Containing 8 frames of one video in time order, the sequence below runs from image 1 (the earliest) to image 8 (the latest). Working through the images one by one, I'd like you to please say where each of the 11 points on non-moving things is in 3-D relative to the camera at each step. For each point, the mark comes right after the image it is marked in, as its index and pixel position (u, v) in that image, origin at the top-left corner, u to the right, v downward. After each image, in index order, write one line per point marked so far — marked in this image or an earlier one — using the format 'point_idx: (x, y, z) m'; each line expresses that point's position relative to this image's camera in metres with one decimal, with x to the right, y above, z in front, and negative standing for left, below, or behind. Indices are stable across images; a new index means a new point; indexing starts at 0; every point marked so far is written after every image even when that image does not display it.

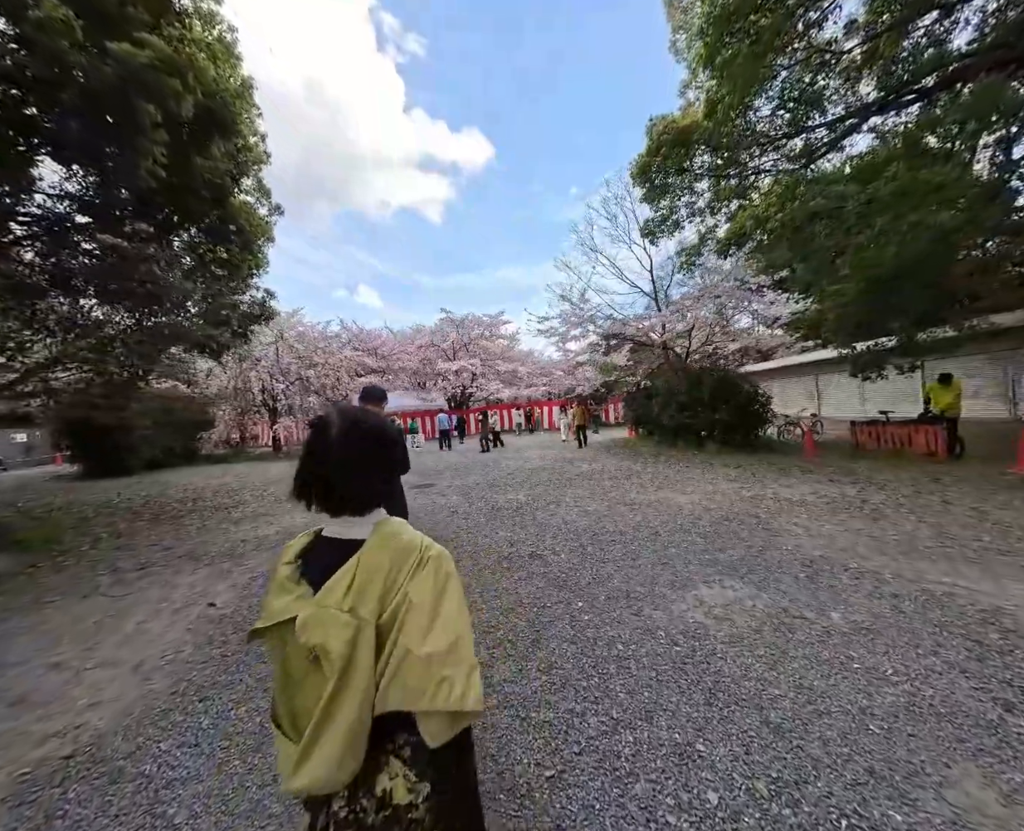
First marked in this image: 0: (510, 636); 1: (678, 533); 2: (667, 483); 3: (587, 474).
0: (0.0, -1.3, +2.4) m
1: (+1.7, -1.2, +4.0) m
2: (+2.4, -1.1, +6.2) m
3: (+1.4, -1.0, +7.2) m
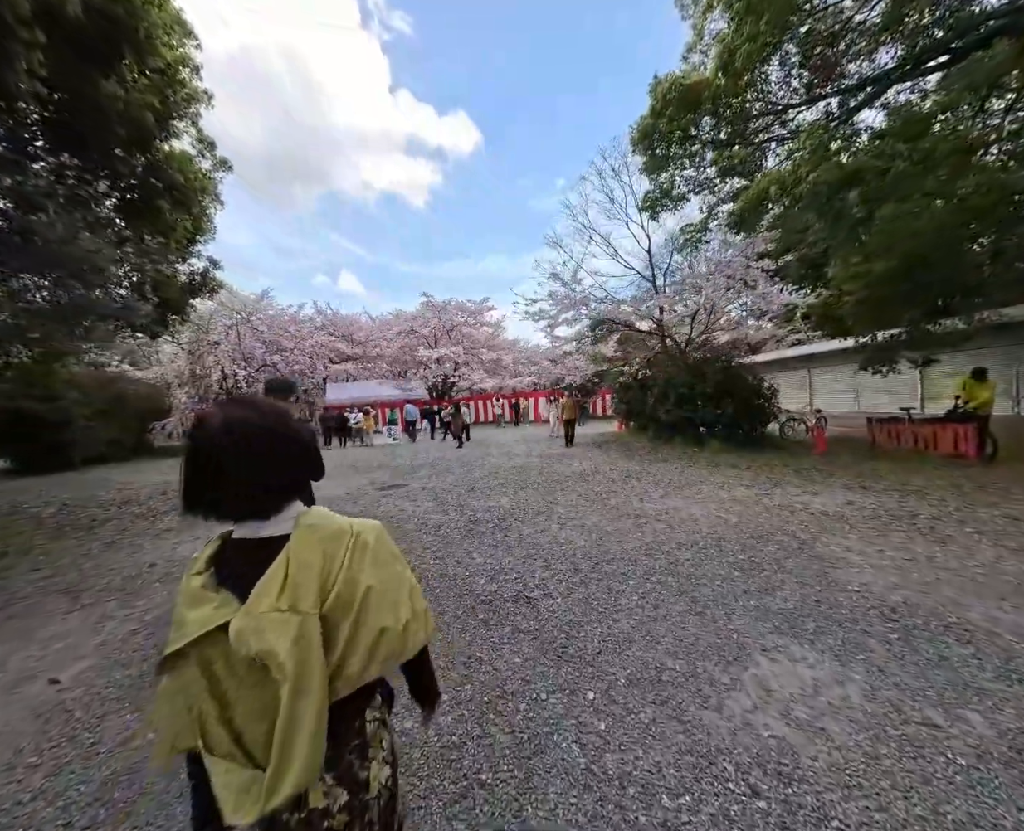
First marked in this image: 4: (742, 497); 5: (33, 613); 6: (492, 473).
0: (-0.1, -1.3, +1.5) m
1: (+1.5, -1.1, +3.1) m
2: (+2.2, -1.0, +5.3) m
3: (+1.2, -0.9, +6.4) m
4: (+2.8, -1.0, +4.8) m
5: (-3.8, -1.6, +3.1) m
6: (-0.3, -1.0, +7.0) m
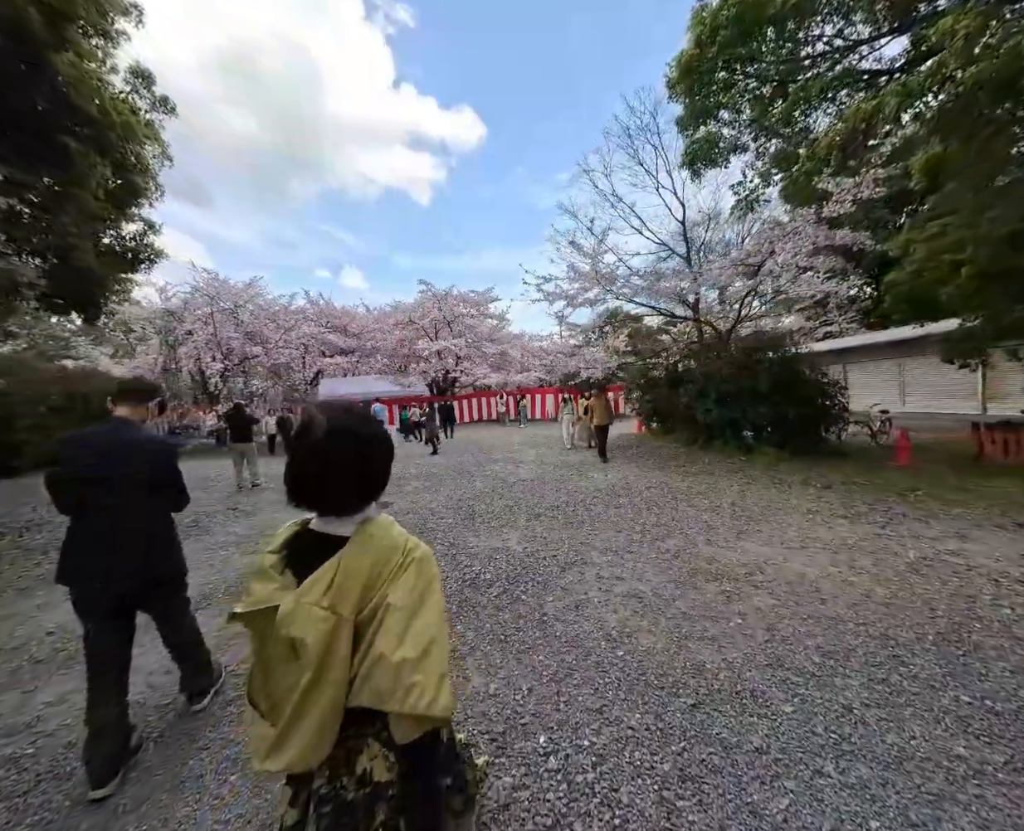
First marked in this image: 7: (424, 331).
0: (0.0, -1.4, +0.1) m
1: (+1.6, -1.2, +1.7) m
2: (+2.3, -1.0, +3.9) m
3: (+1.3, -1.0, +4.9) m
4: (+2.9, -1.1, +3.4) m
5: (-3.7, -1.6, +1.7) m
6: (-0.2, -1.0, +5.5) m
7: (-4.1, +4.0, +18.8) m
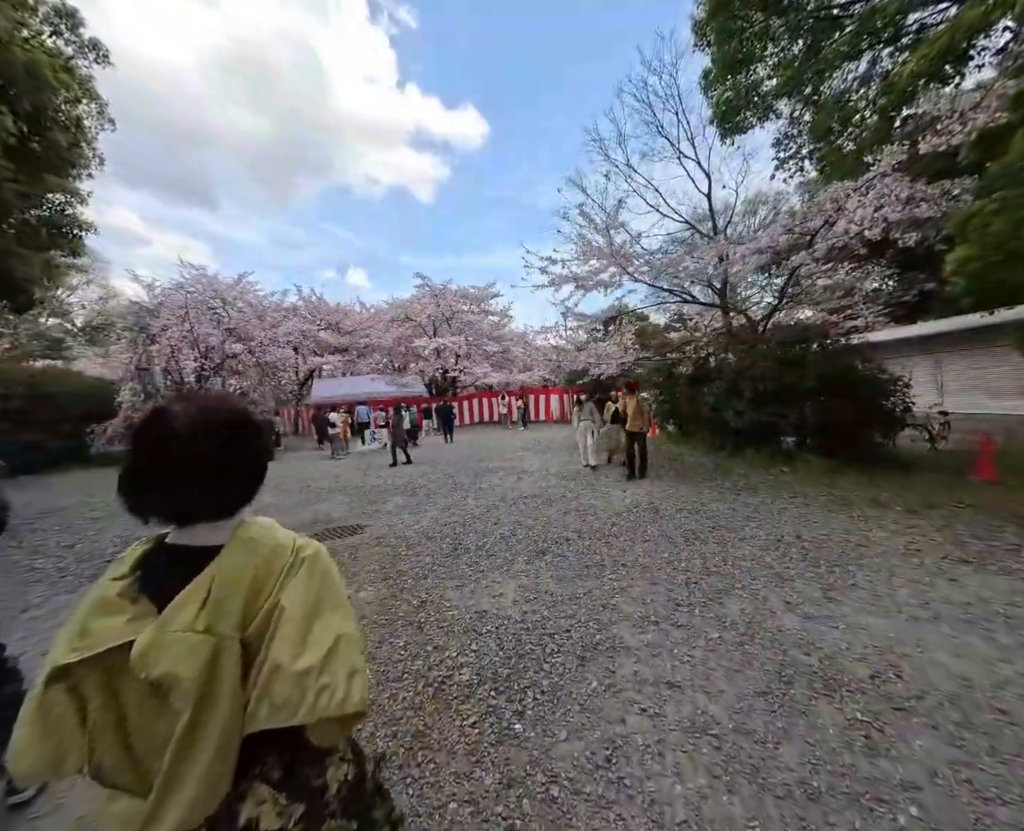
0: (-0.1, -1.5, -0.9) m
1: (+1.6, -1.3, +0.6) m
2: (+2.3, -1.1, +2.8) m
3: (+1.3, -1.0, +3.9) m
4: (+2.9, -1.1, +2.3) m
5: (-3.7, -1.7, +0.7) m
6: (-0.2, -1.1, +4.5) m
7: (-4.0, +3.9, +17.8) m
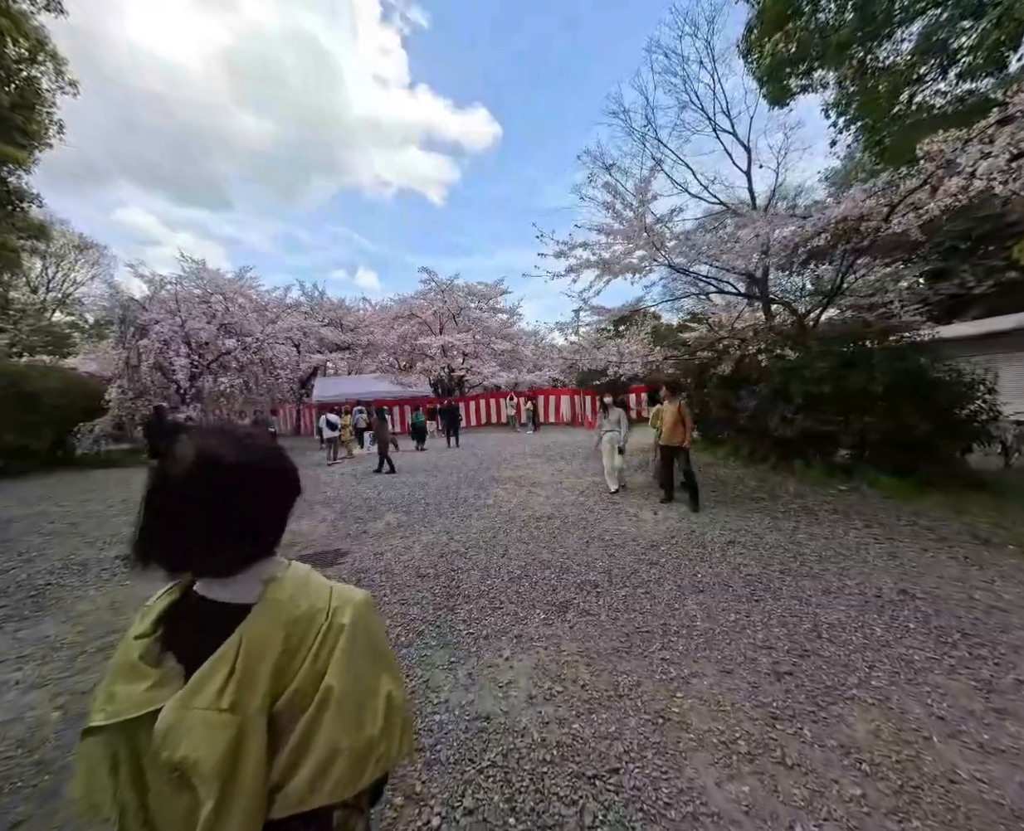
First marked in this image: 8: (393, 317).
0: (-0.1, -1.6, -1.7) m
1: (+1.6, -1.4, -0.2) m
2: (+2.3, -1.2, +2.0) m
3: (+1.4, -1.1, +3.1) m
4: (+3.0, -1.2, +1.5) m
5: (-3.7, -1.7, 0.0) m
6: (-0.1, -1.2, +3.7) m
7: (-3.6, +3.9, +17.1) m
8: (-5.4, +4.5, +17.9) m
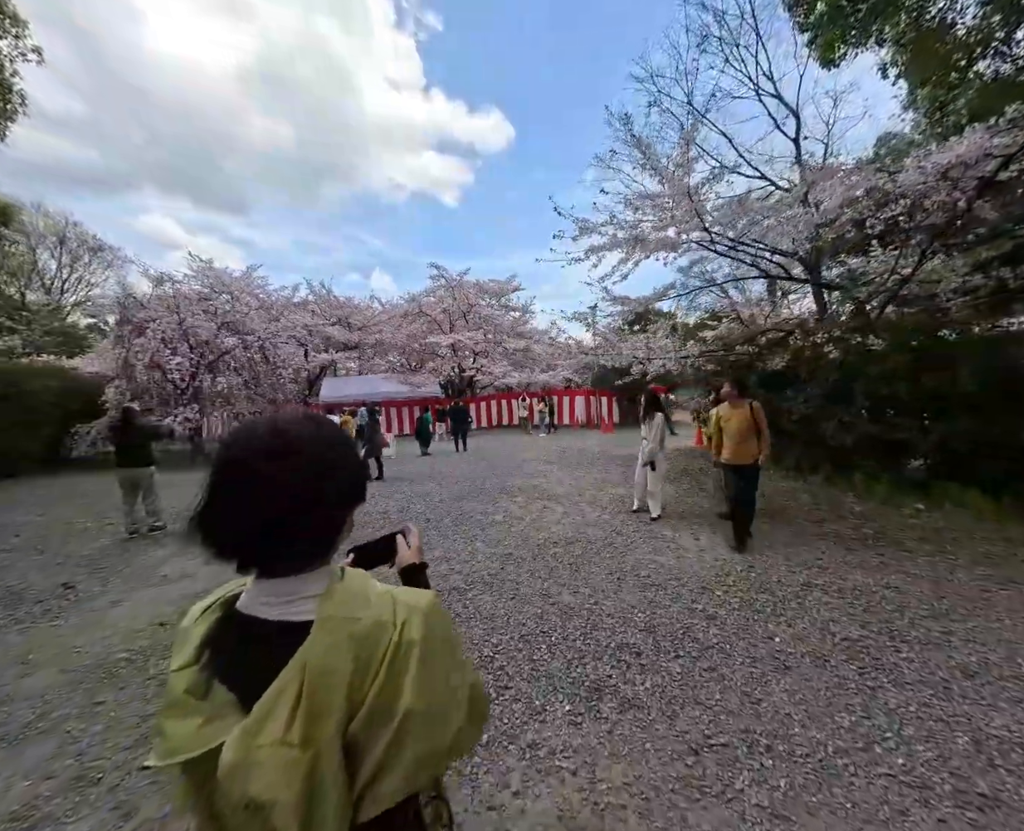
0: (-0.2, -1.6, -2.4) m
1: (+1.6, -1.4, -0.9) m
2: (+2.4, -1.2, +1.3) m
3: (+1.4, -1.2, +2.4) m
4: (+3.0, -1.2, +0.7) m
5: (-3.7, -1.7, -0.5) m
6: (0.0, -1.2, +3.0) m
7: (-3.1, +3.8, +16.6) m
8: (-4.9, +4.5, +17.4) m
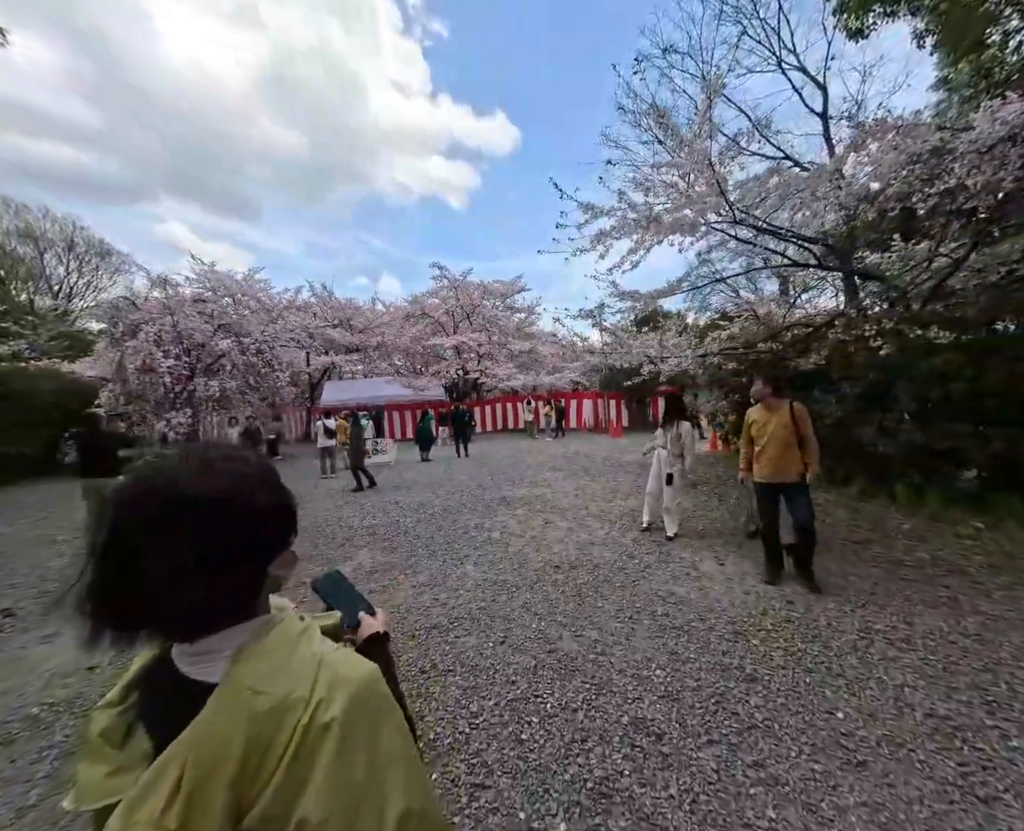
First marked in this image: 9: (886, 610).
0: (-0.3, -1.6, -2.8) m
1: (+1.4, -1.4, -1.4) m
2: (+2.3, -1.2, +0.8) m
3: (+1.4, -1.2, +1.9) m
4: (+2.9, -1.3, +0.2) m
5: (-3.8, -1.8, -0.9) m
6: (0.0, -1.3, +2.6) m
7: (-2.9, +3.7, +16.2) m
8: (-4.6, +4.3, +17.1) m
9: (+2.2, -1.1, +2.3) m
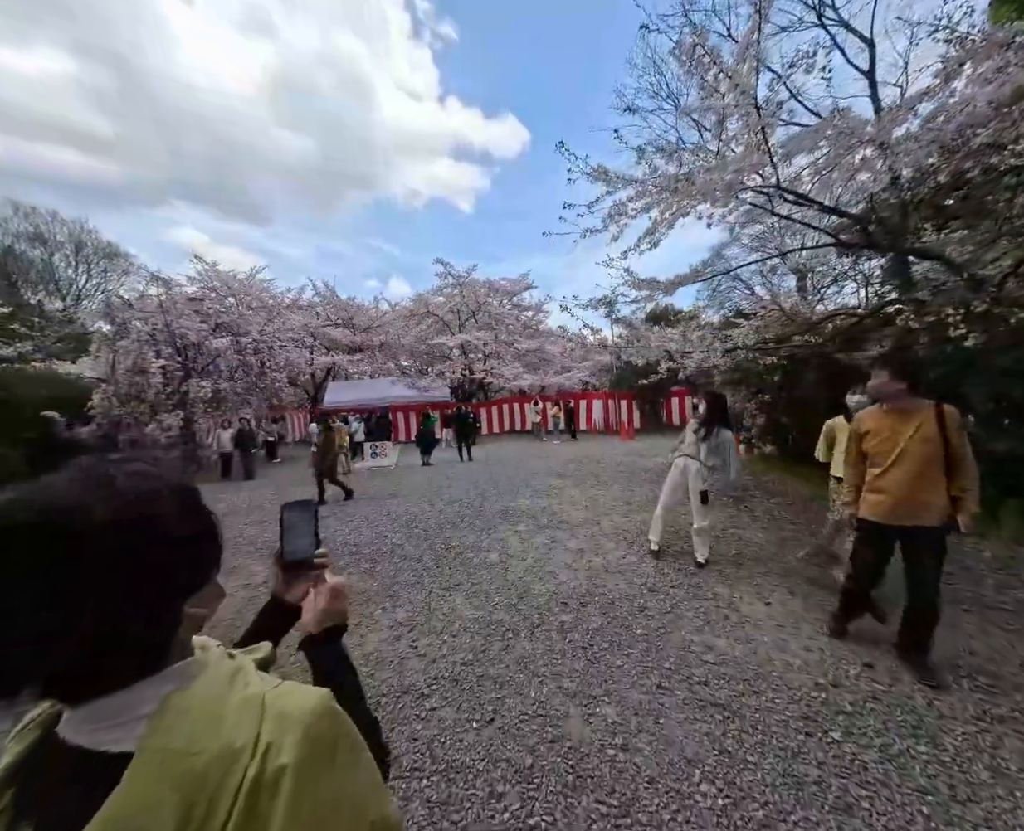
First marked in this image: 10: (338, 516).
0: (-0.5, -1.6, -3.4) m
1: (+1.3, -1.4, -2.0) m
2: (+2.2, -1.3, +0.2) m
3: (+1.3, -1.2, +1.3) m
4: (+2.8, -1.3, -0.4) m
5: (-3.9, -1.8, -1.4) m
6: (-0.1, -1.3, +2.1) m
7: (-2.6, +3.6, +15.7) m
8: (-4.3, +4.2, +16.7) m
9: (+2.1, -1.2, +1.7) m
10: (-2.2, -1.3, +5.0) m
